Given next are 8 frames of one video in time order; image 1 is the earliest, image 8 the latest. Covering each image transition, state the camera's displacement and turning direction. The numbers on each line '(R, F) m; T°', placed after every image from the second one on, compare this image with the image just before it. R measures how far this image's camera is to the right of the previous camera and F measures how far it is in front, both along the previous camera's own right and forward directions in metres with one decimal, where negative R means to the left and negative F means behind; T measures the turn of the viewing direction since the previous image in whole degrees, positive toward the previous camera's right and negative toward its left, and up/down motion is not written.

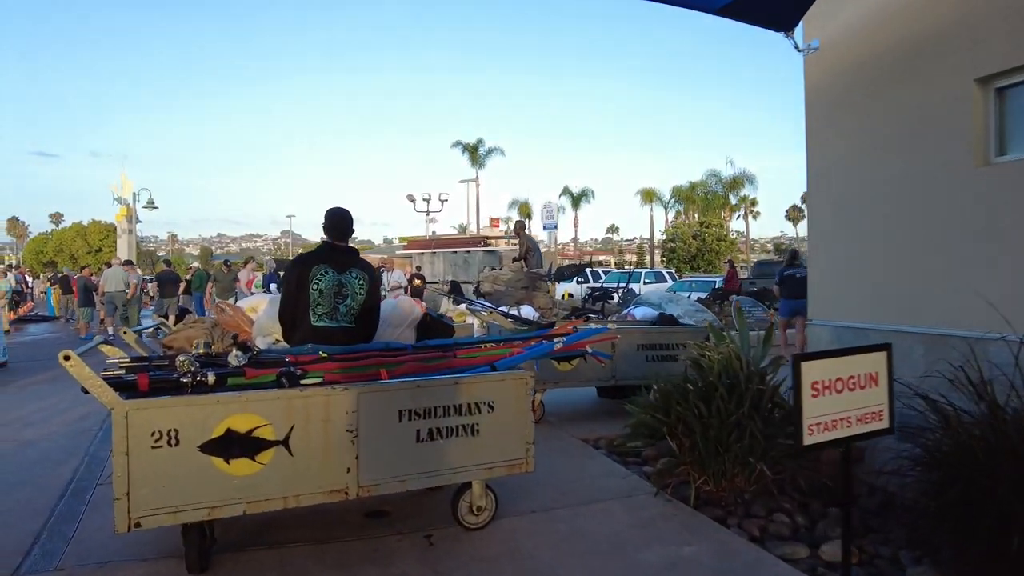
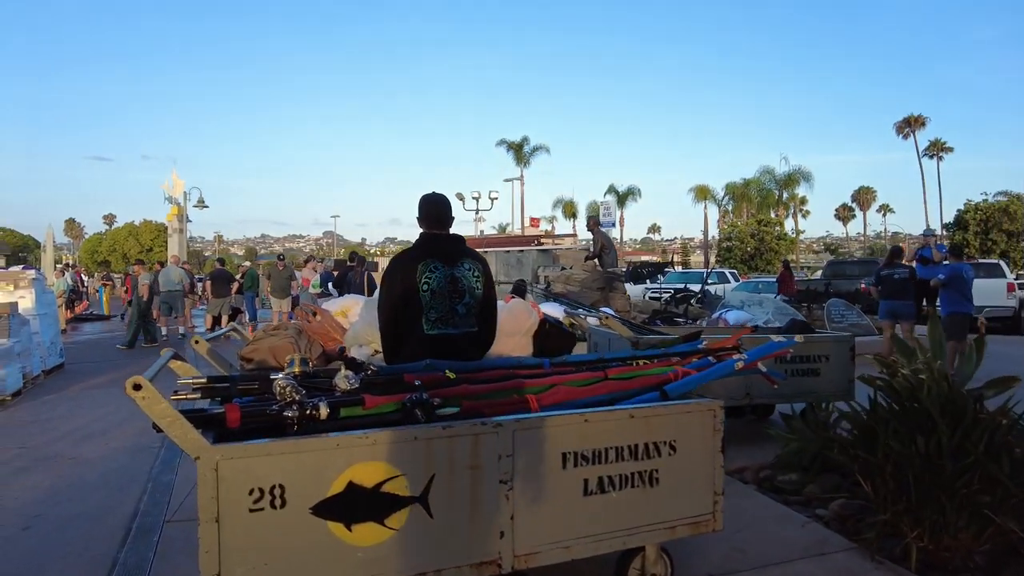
(-0.7, +1.0) m; -3°
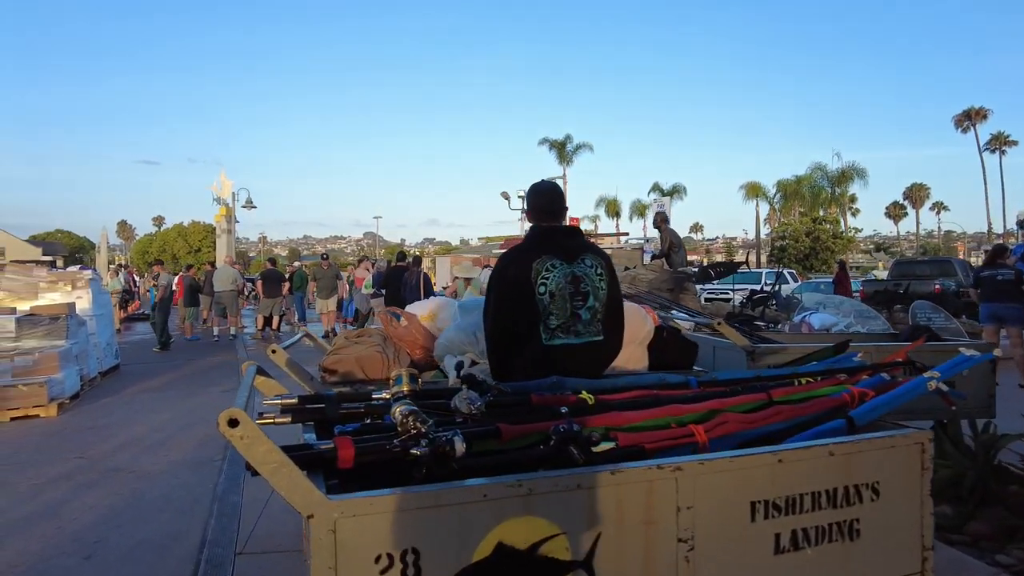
(-0.5, +0.6) m; -3°
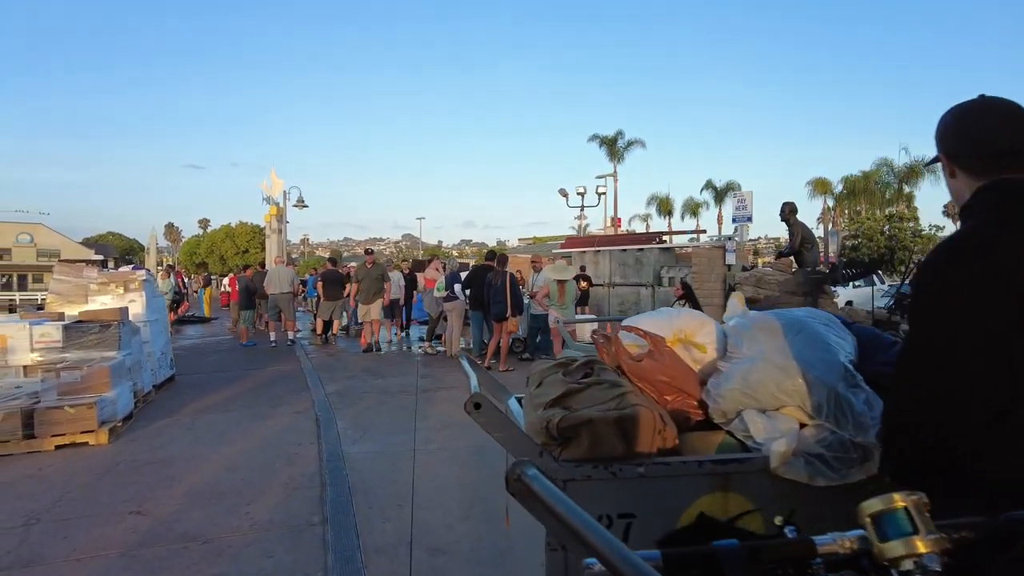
(-1.0, +1.5) m; -3°
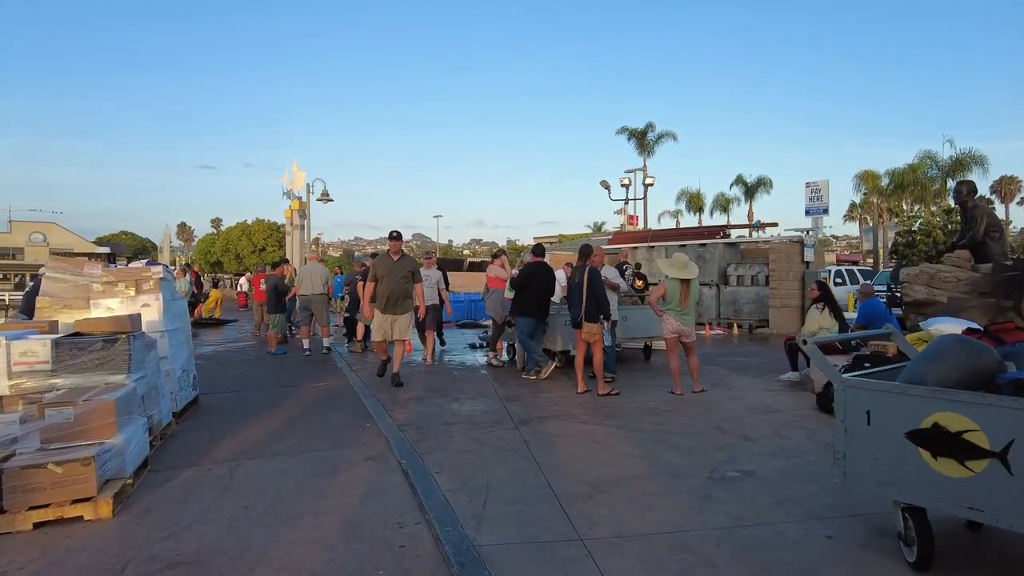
(-1.2, +2.1) m; -1°
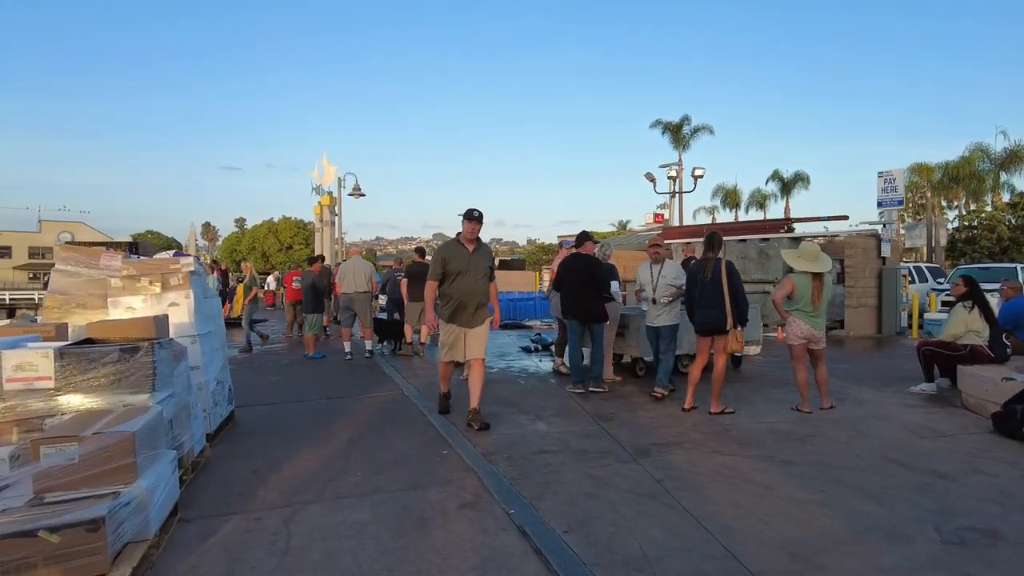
(-0.8, +1.4) m; -2°
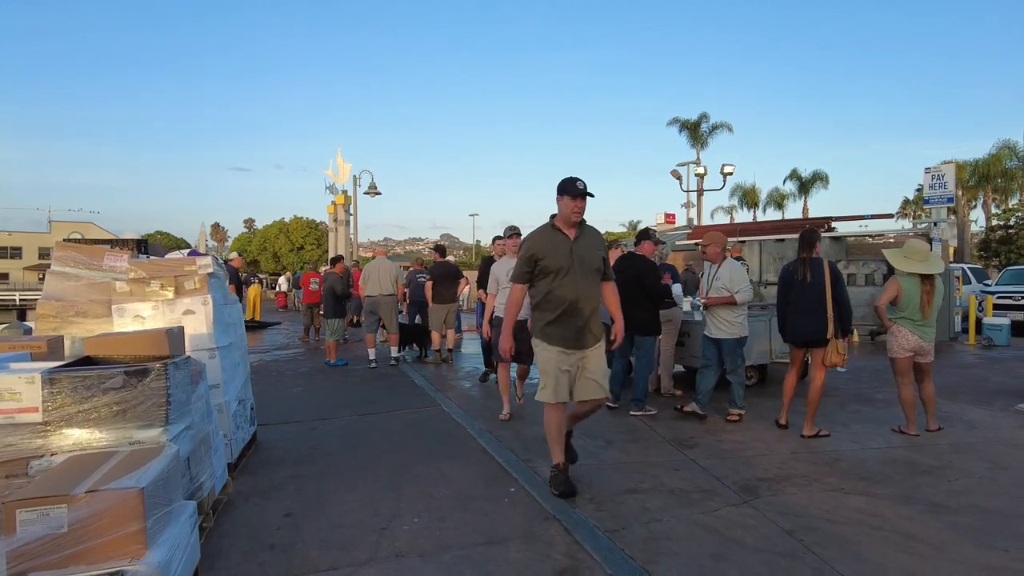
(-0.5, +0.9) m; -1°
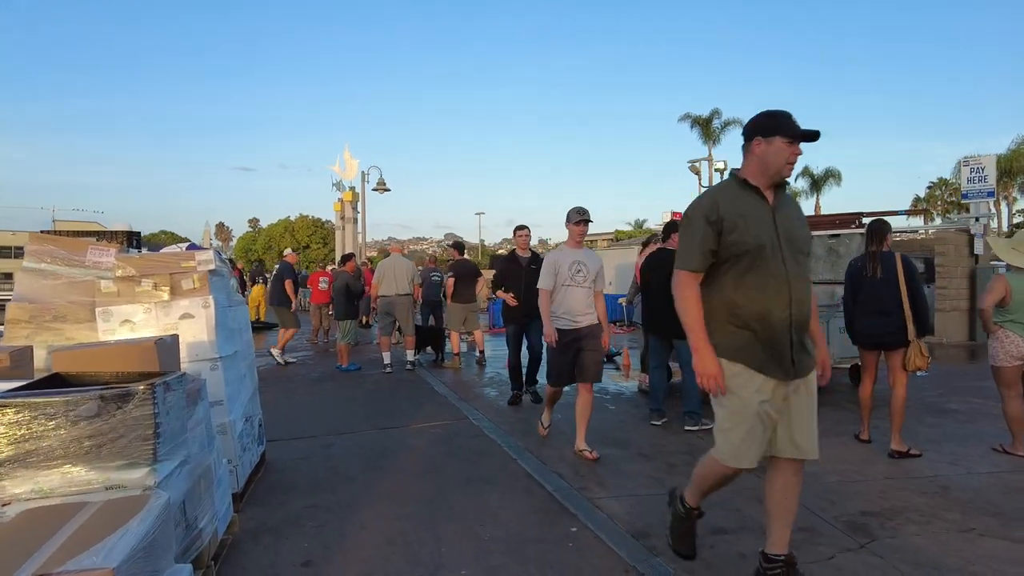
(-0.3, +0.8) m; 0°
